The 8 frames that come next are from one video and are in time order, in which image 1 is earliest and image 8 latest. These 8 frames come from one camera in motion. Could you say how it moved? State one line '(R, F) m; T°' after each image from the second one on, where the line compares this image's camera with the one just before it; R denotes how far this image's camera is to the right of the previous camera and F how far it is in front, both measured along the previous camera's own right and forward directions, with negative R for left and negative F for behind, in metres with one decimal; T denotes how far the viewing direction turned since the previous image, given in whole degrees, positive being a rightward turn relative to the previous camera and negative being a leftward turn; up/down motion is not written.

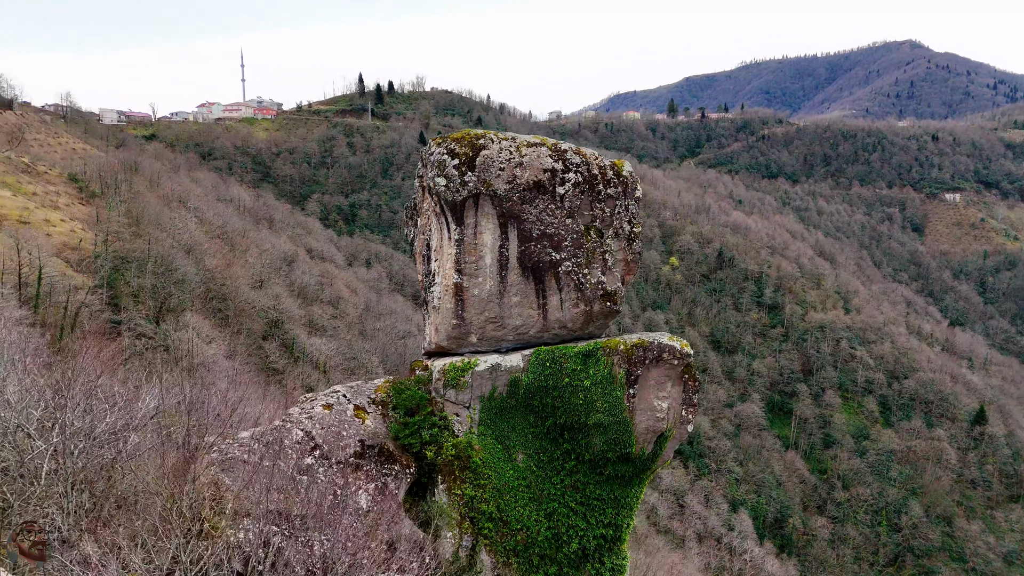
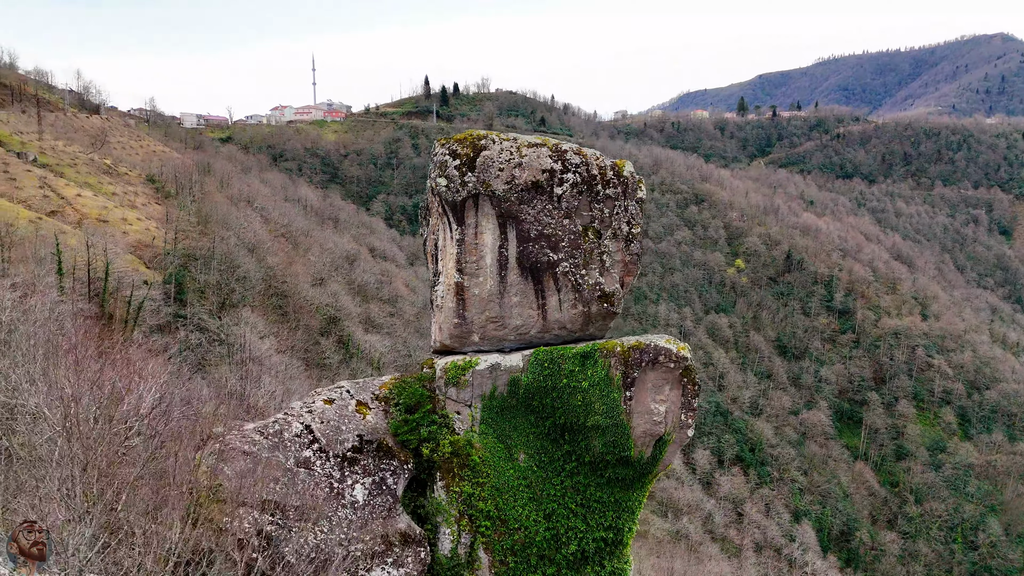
(+0.7, 0.0) m; -5°
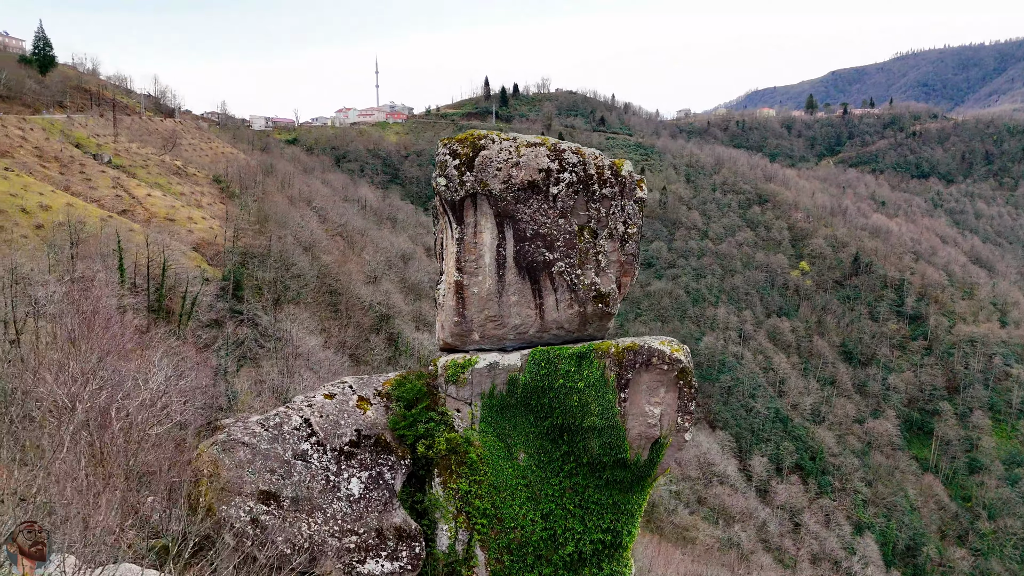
(+0.7, 0.0) m; -5°
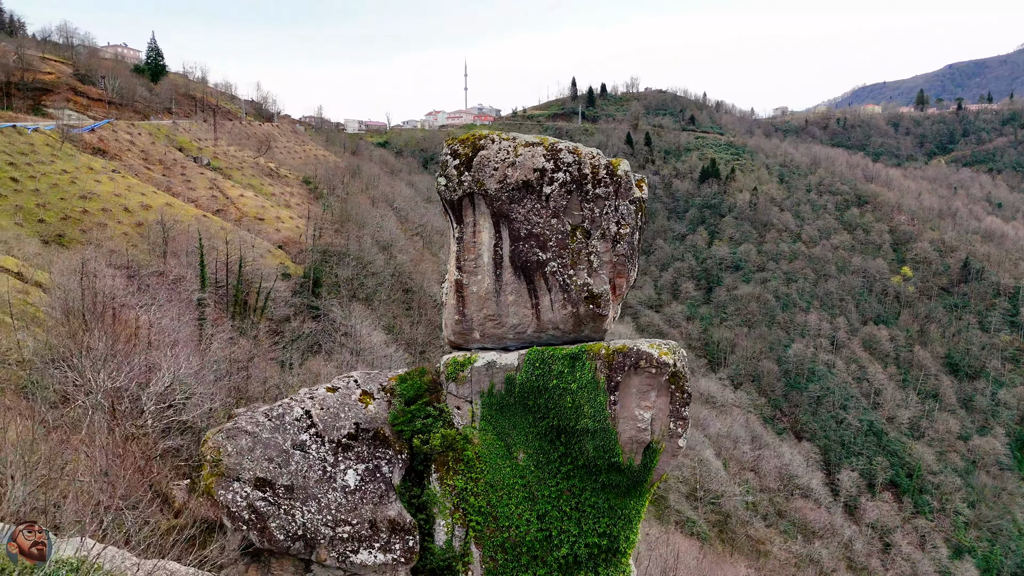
(+1.0, 0.0) m; -7°
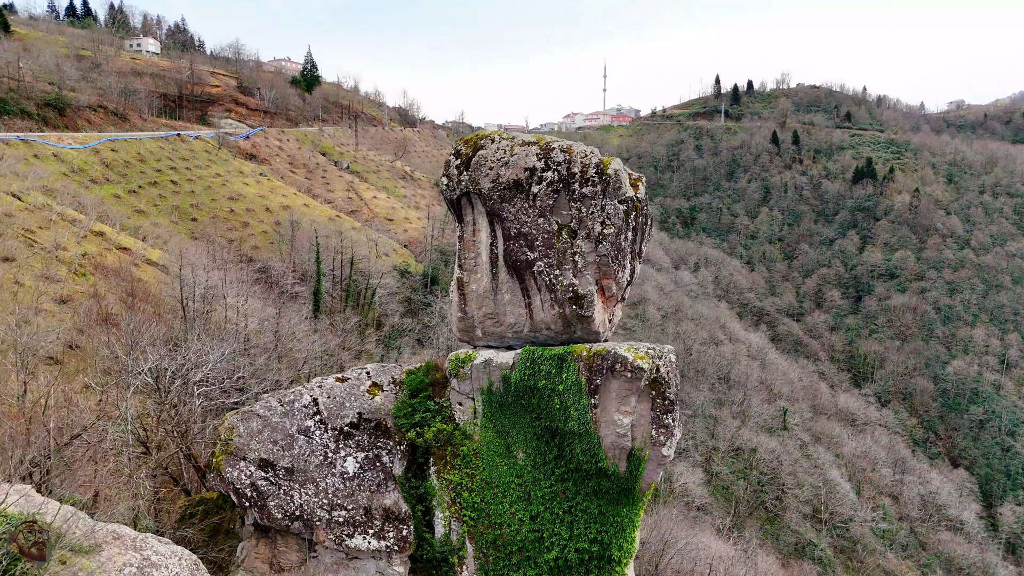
(+1.6, +0.1) m; -11°
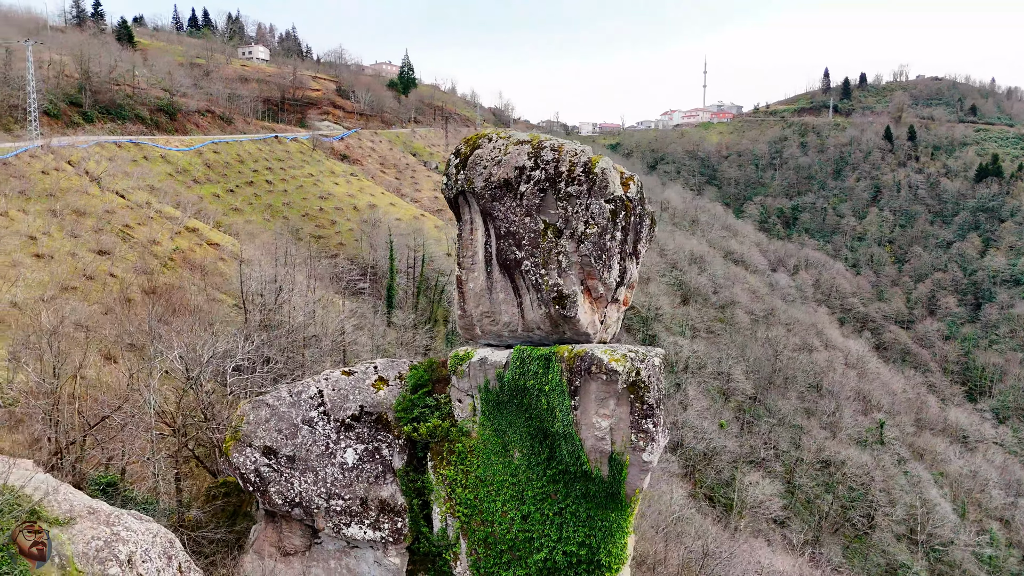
(+1.1, +0.1) m; -8°
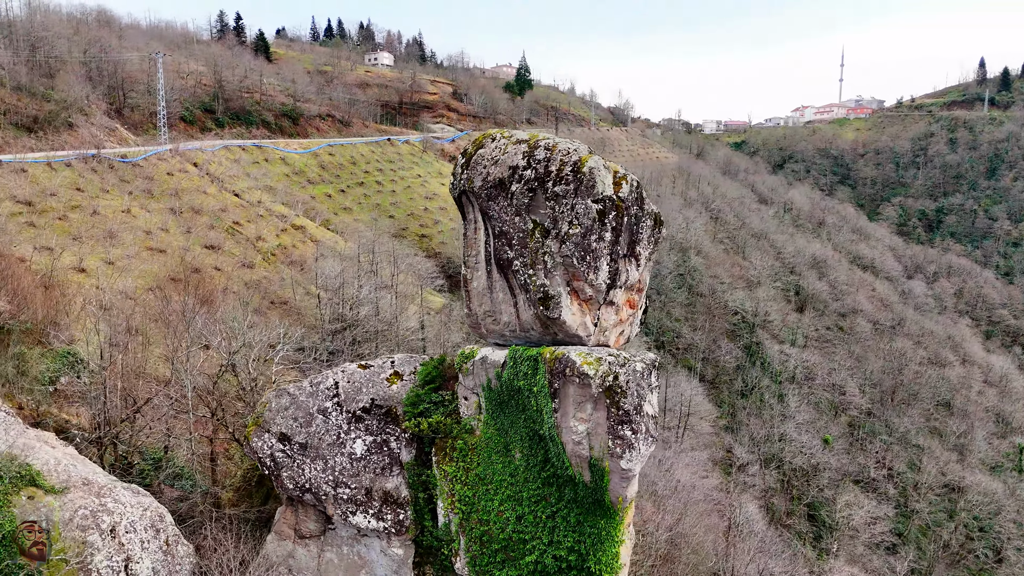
(+1.3, +0.1) m; -9°
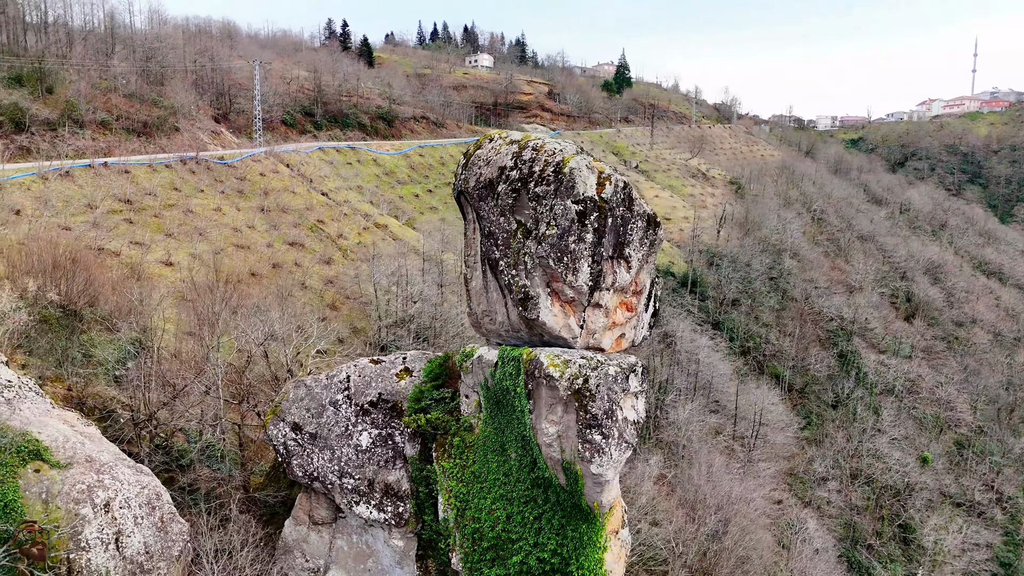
(+1.2, +0.1) m; -8°
